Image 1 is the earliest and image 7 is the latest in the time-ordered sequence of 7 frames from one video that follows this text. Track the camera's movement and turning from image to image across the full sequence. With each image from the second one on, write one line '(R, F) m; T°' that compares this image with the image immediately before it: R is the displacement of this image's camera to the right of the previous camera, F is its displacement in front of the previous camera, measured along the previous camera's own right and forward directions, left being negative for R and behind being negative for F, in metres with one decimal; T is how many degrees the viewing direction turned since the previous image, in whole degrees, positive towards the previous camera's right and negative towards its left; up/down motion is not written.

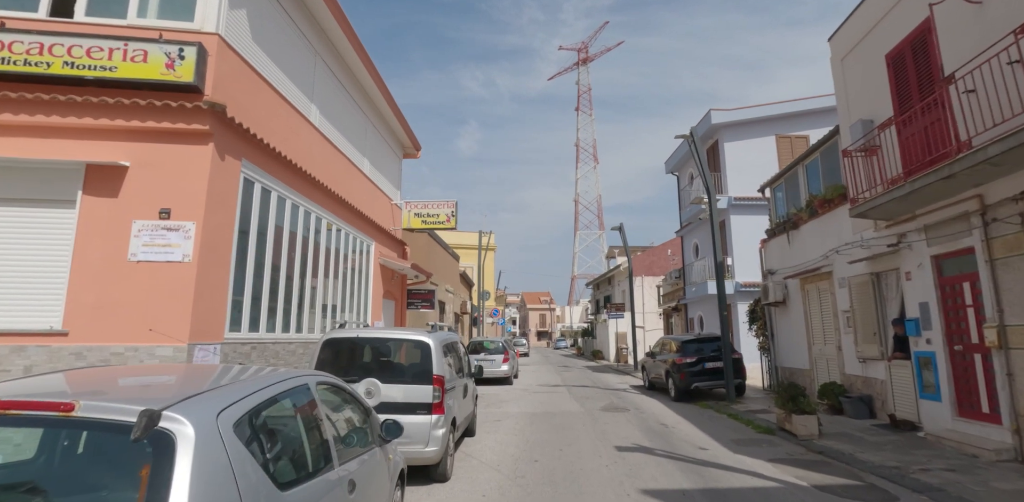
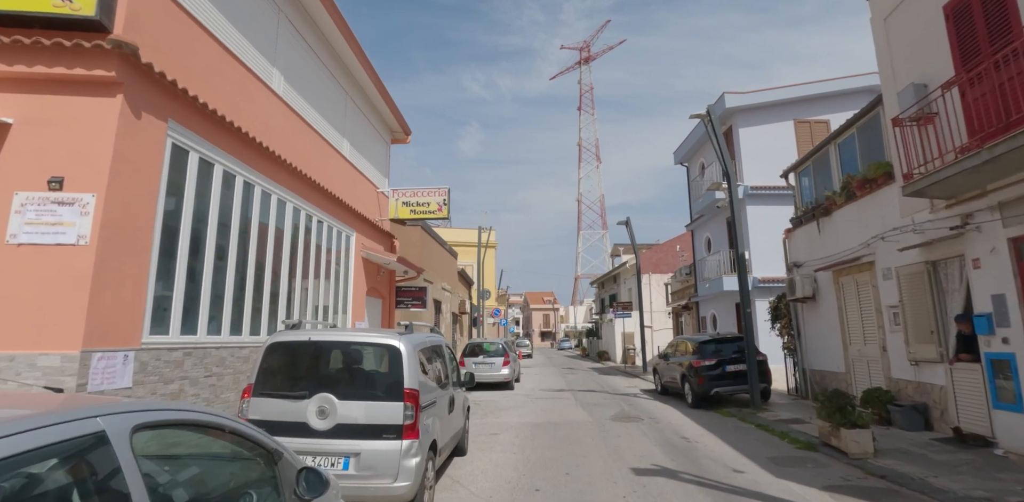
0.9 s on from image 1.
(+0.1, +1.3) m; 0°
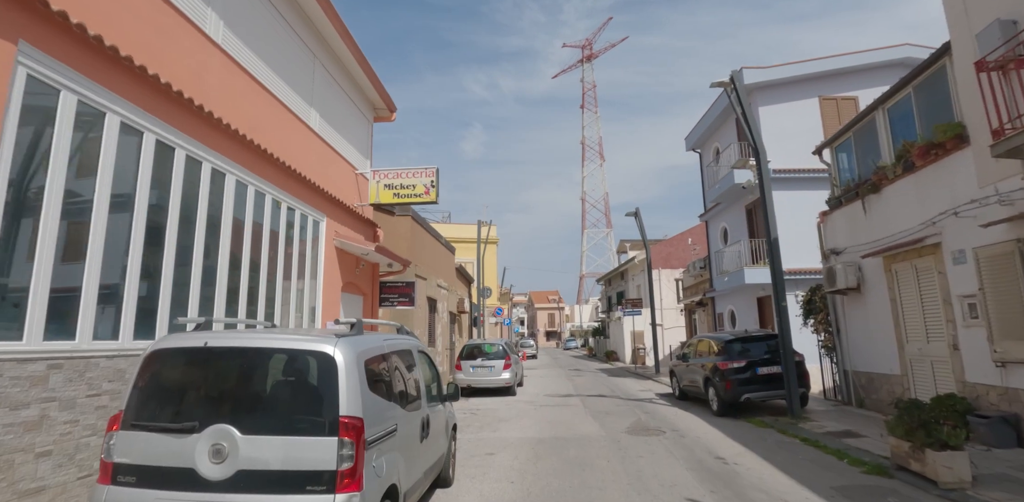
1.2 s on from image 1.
(+0.1, +1.5) m; 0°
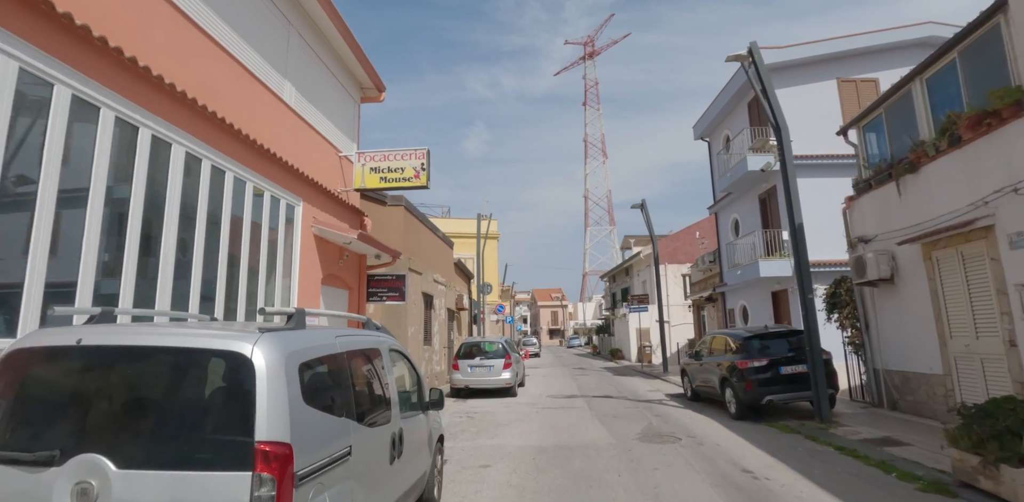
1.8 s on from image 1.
(+0.1, +0.9) m; 0°
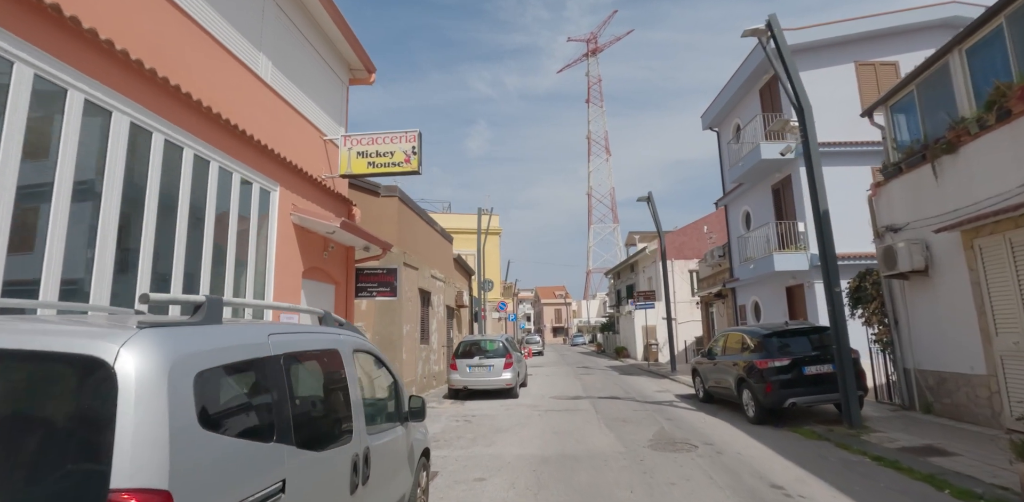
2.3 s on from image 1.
(+0.1, +0.8) m; 0°
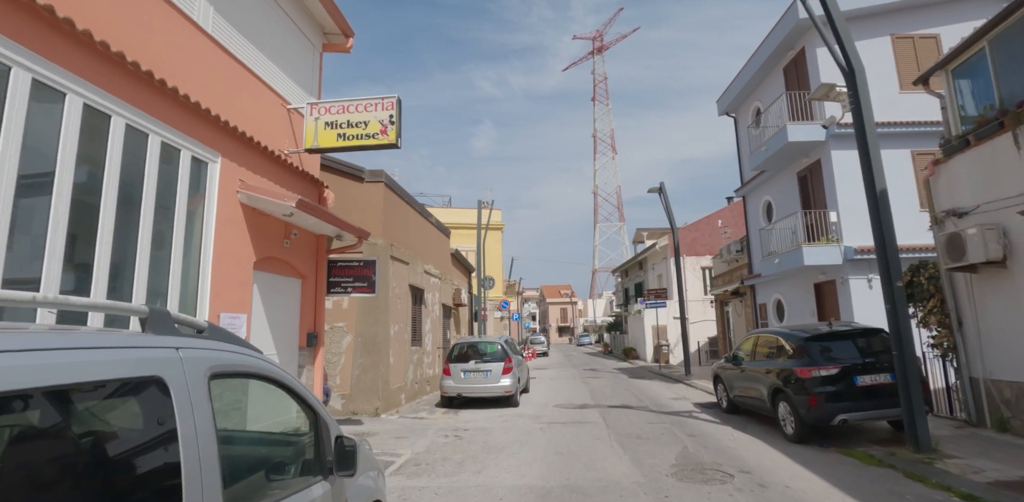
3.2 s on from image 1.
(+0.1, +1.4) m; -1°
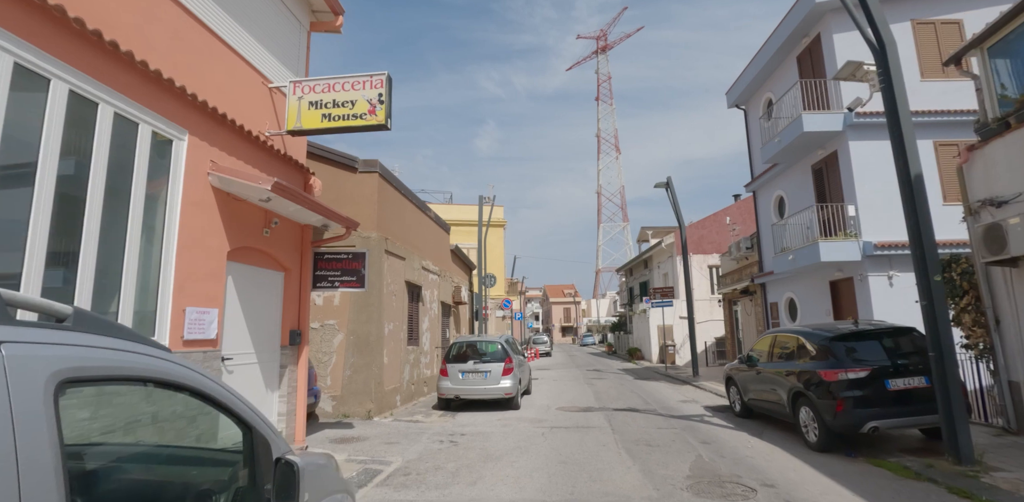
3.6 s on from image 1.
(+0.1, +0.6) m; 0°
